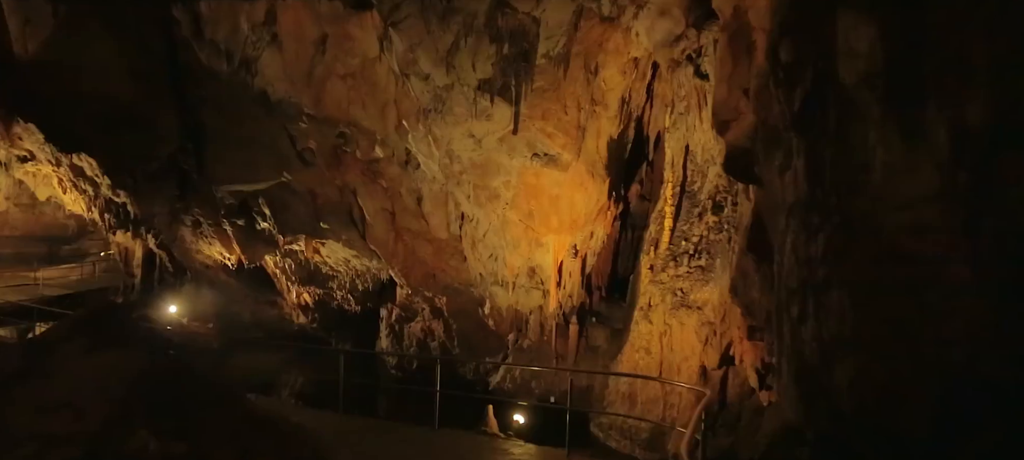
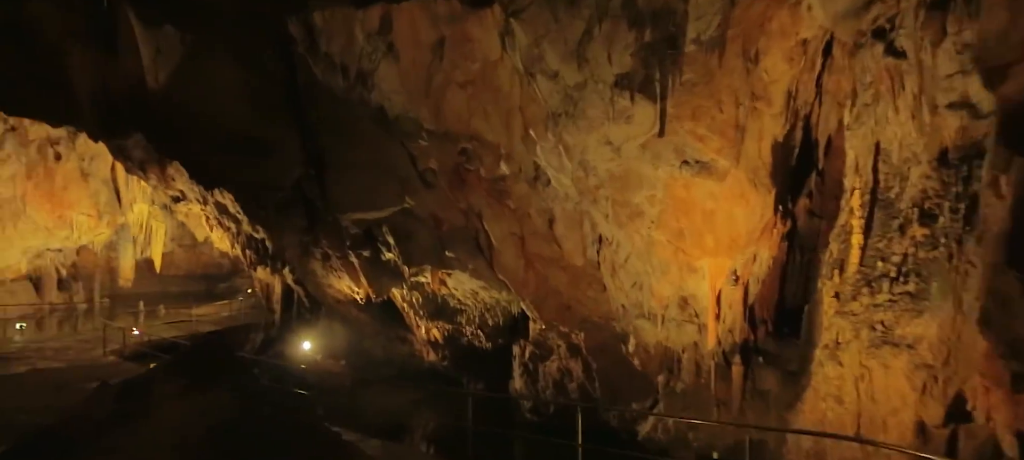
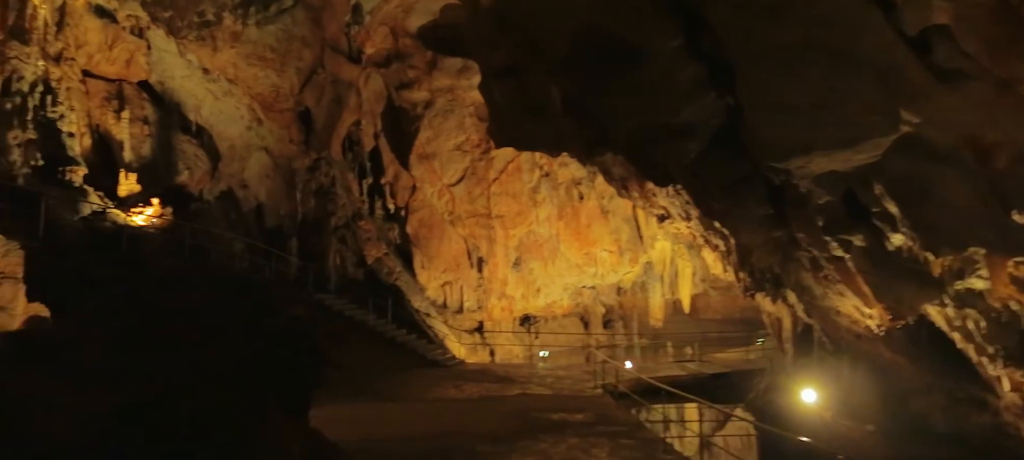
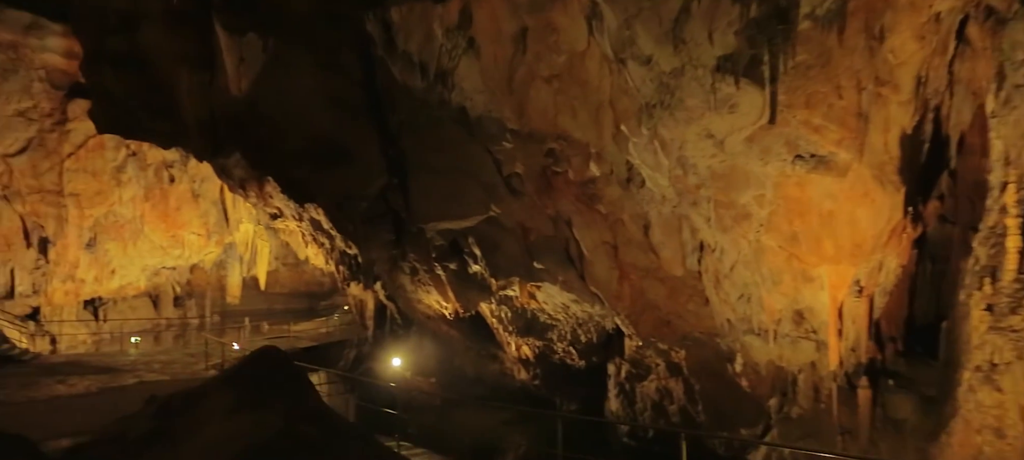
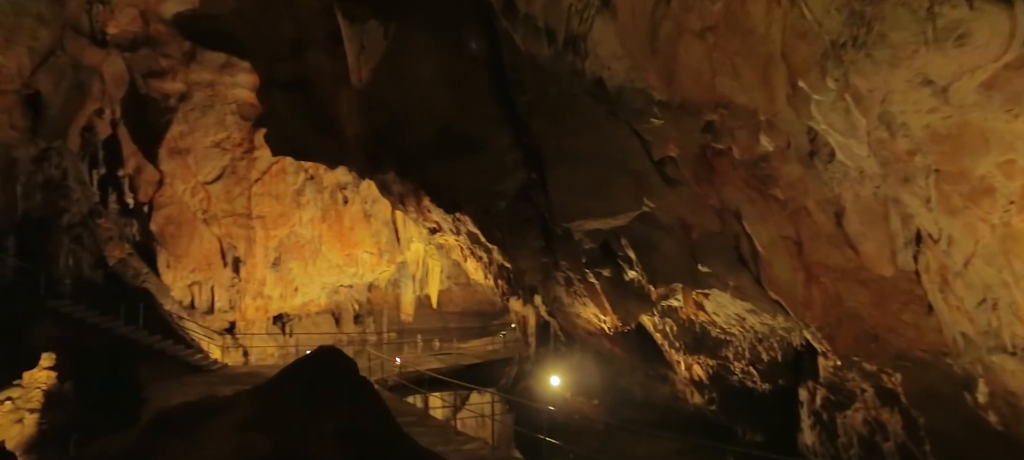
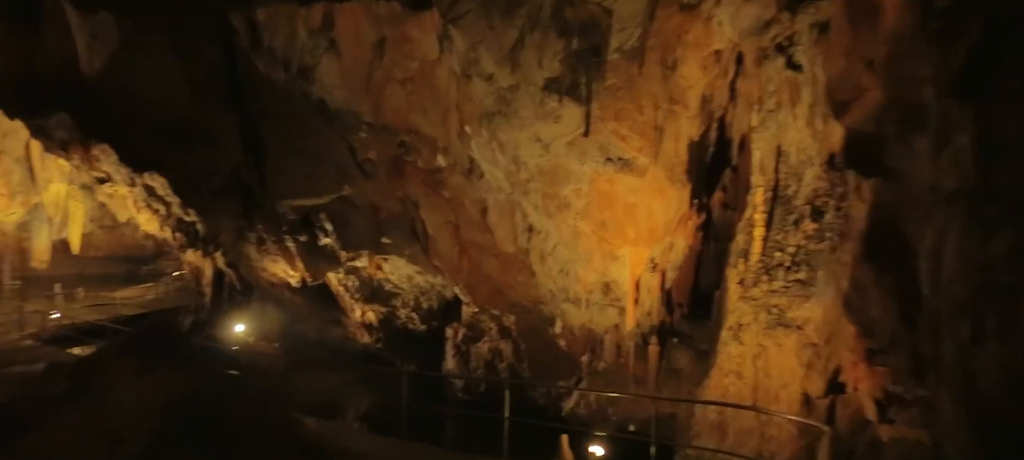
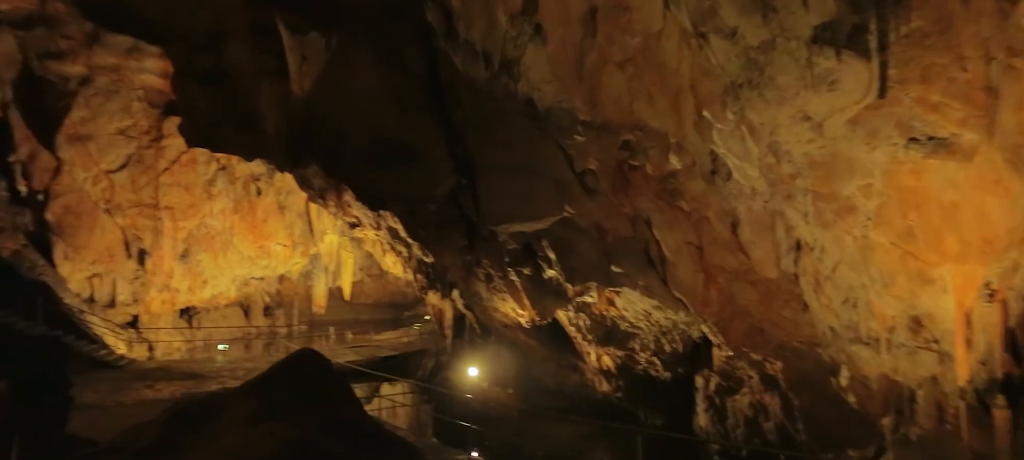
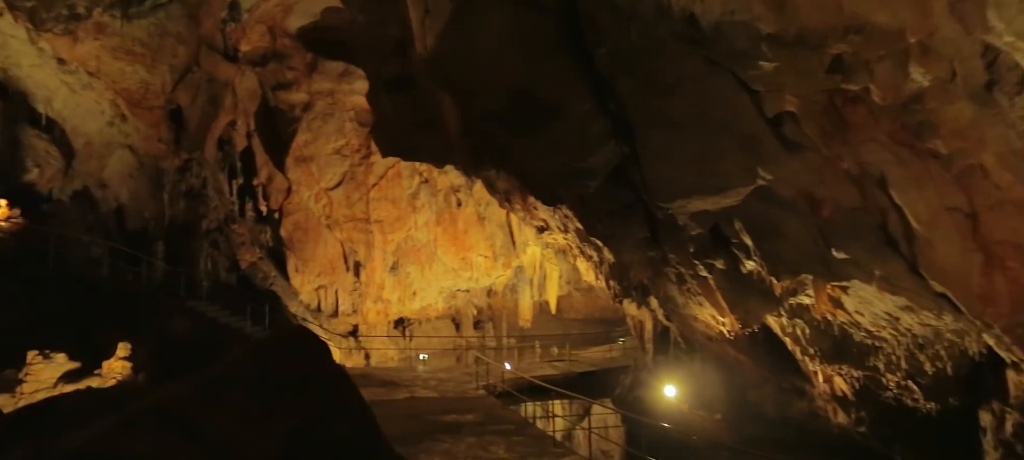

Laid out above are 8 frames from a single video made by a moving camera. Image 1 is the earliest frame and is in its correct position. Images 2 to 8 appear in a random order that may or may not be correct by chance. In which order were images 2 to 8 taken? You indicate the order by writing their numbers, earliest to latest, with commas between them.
6, 2, 4, 7, 5, 8, 3
